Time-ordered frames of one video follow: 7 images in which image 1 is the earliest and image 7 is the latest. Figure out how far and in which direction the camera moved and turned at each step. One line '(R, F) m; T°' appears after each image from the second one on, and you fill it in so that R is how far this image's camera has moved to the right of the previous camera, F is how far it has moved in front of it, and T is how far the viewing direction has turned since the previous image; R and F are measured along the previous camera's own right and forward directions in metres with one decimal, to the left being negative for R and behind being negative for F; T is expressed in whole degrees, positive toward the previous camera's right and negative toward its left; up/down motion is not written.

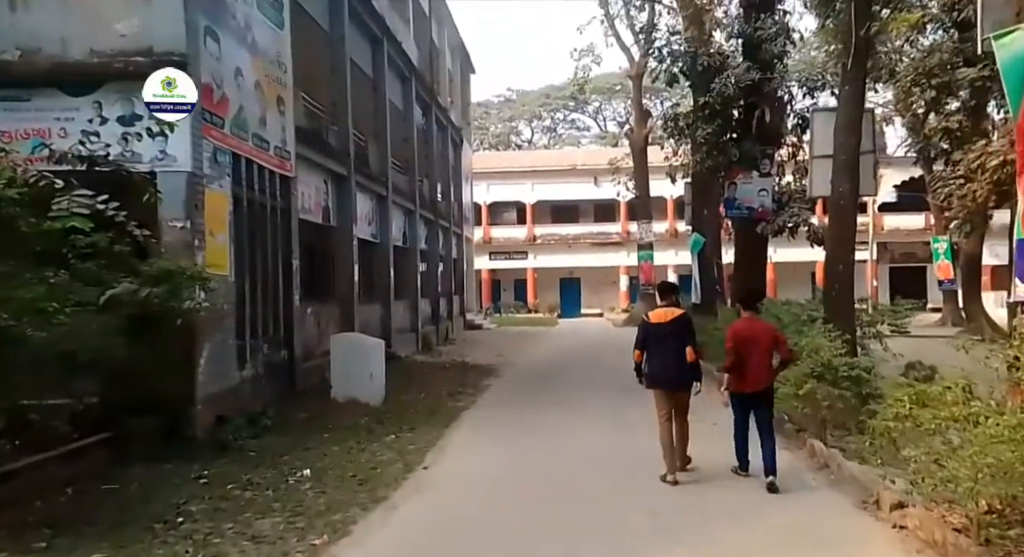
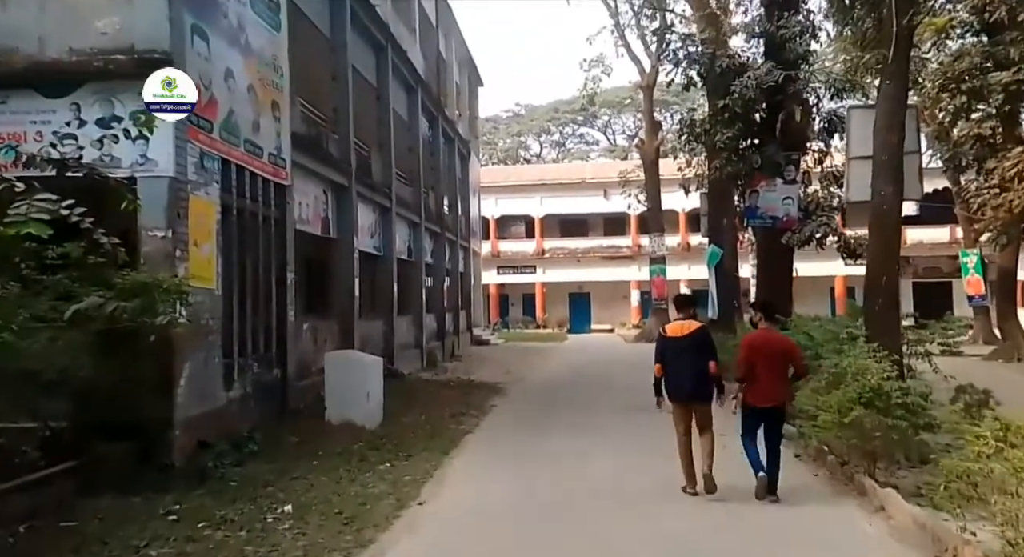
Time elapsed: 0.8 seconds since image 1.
(0.0, +0.7) m; 0°
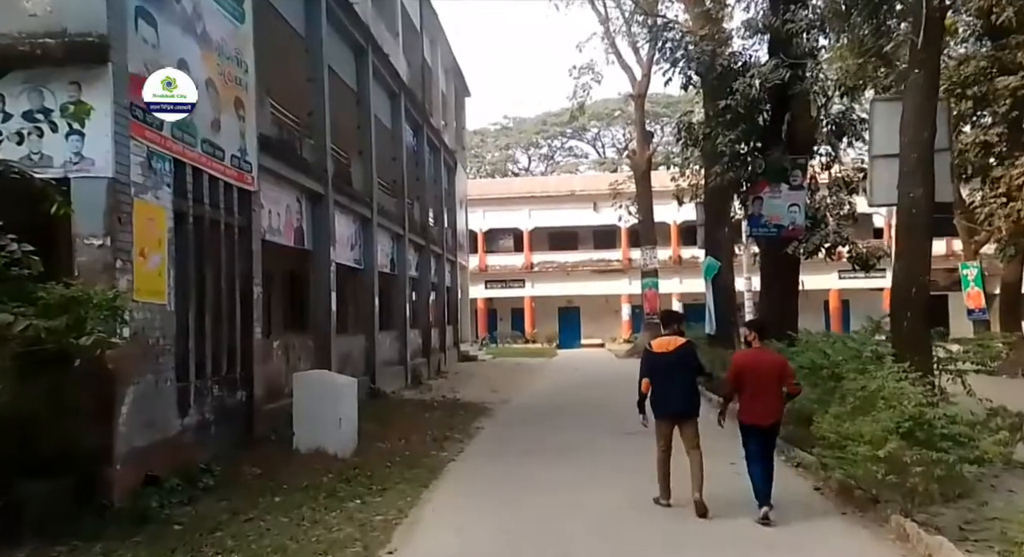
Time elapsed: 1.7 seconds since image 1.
(0.0, +1.1) m; +1°
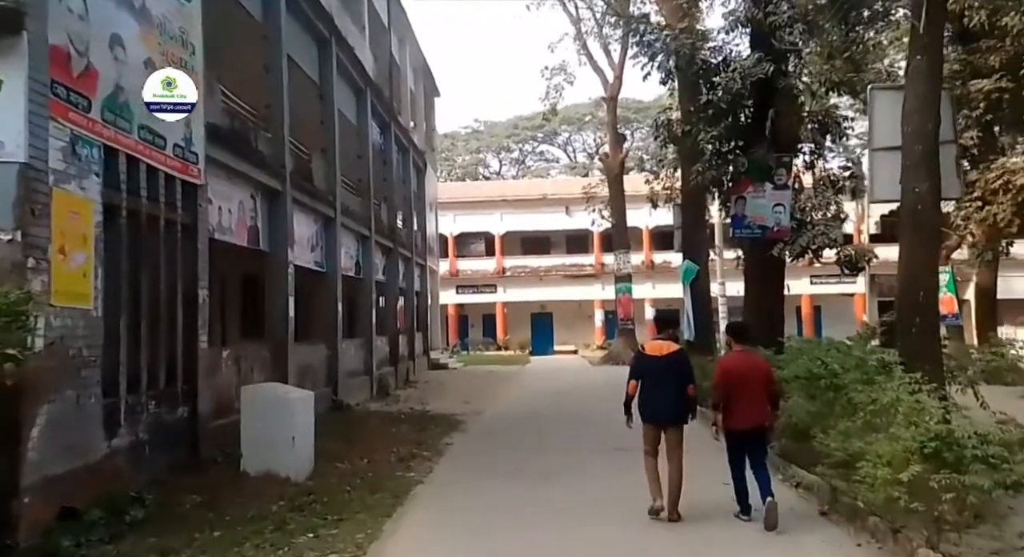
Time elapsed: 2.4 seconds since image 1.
(0.0, +1.0) m; +2°
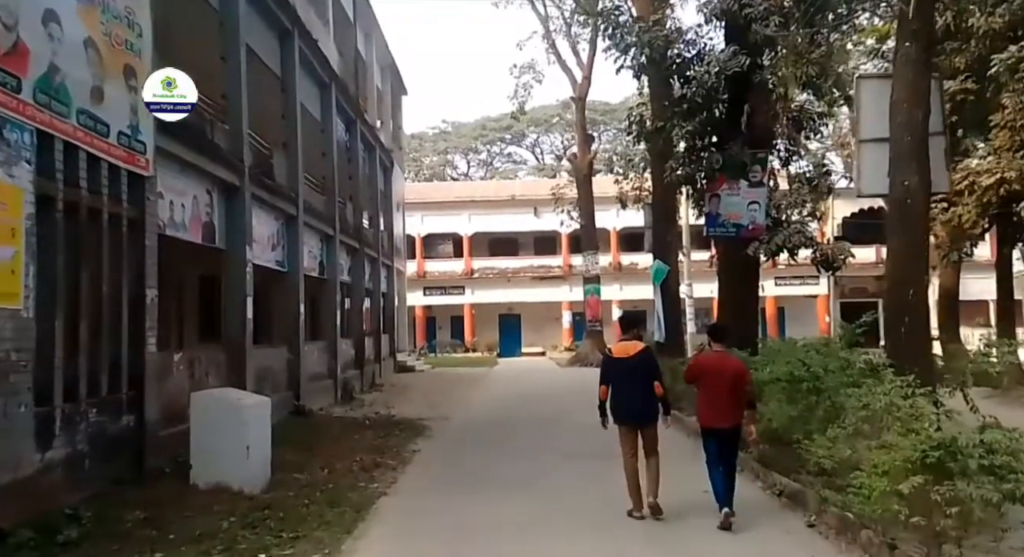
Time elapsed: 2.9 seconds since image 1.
(0.0, +0.6) m; +2°
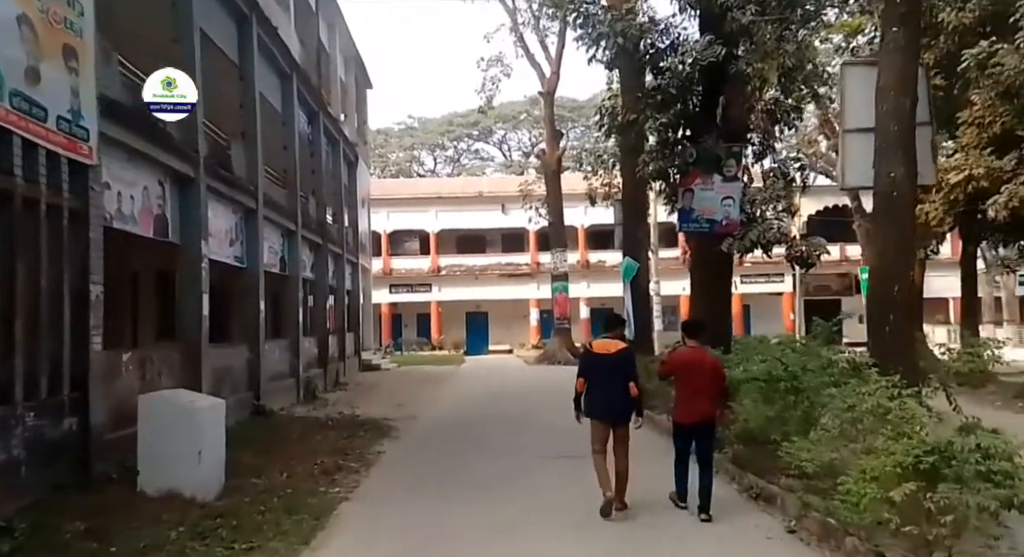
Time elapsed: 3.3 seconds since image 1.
(0.0, +0.5) m; +2°
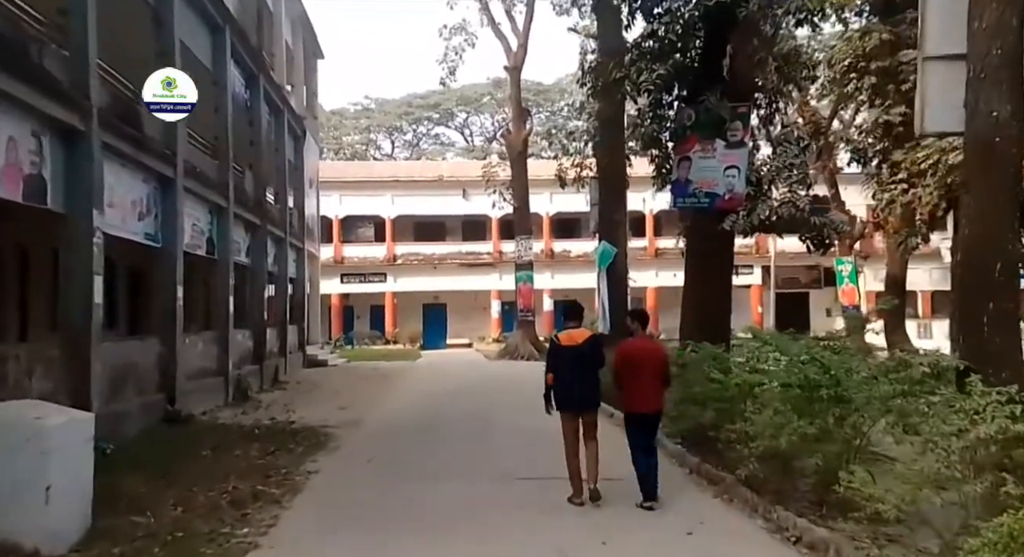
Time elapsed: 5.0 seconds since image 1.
(-0.1, +2.5) m; +2°
